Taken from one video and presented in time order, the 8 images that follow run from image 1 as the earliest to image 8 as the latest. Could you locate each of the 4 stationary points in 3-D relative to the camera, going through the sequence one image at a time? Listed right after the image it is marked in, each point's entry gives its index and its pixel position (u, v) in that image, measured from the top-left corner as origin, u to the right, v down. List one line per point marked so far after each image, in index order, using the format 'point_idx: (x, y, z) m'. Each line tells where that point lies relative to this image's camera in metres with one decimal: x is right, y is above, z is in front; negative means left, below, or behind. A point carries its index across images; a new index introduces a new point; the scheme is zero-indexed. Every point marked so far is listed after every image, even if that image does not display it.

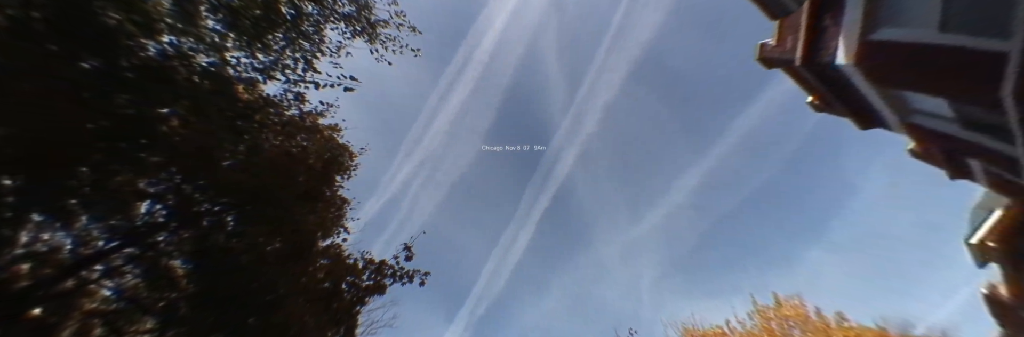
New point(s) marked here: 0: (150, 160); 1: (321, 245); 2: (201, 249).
0: (-4.9, +0.1, +4.4) m
1: (-3.8, -1.6, +6.8) m
2: (-4.8, -1.2, +5.0) m
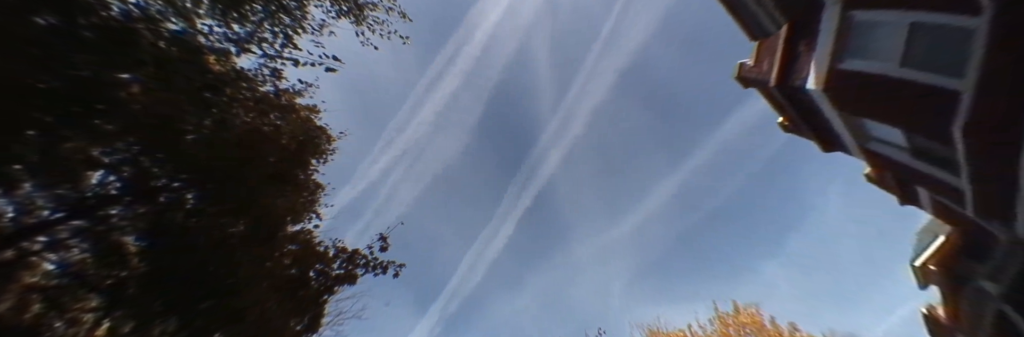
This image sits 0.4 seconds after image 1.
0: (-5.1, +0.5, +4.1) m
1: (-4.4, -1.3, +6.6) m
2: (-5.1, -0.8, +4.7) m
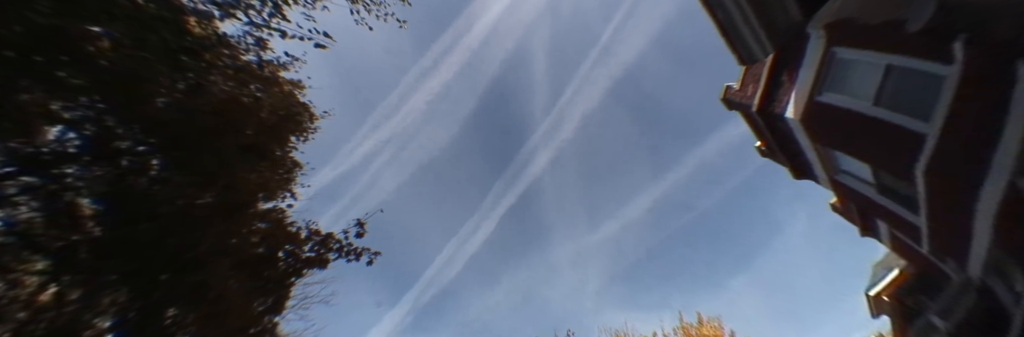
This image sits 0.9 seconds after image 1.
0: (-5.2, +1.0, +3.9) m
1: (-4.8, -0.8, +6.4) m
2: (-5.4, -0.3, +4.5) m
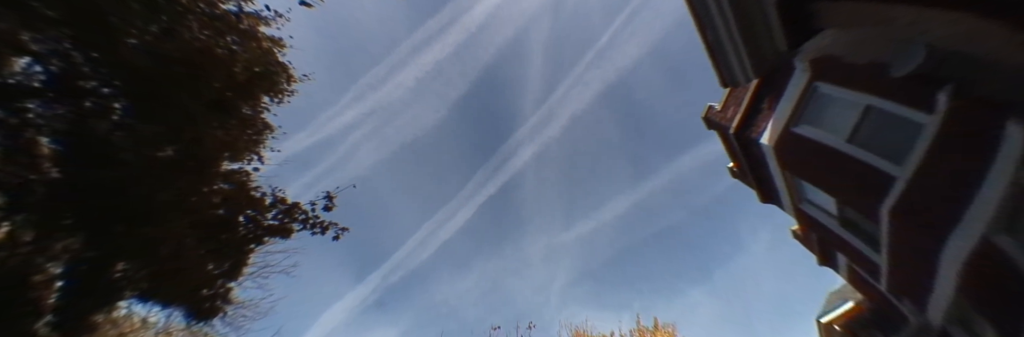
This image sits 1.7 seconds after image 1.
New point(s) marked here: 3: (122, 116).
0: (-5.5, +1.8, +3.5) m
1: (-5.4, 0.0, +6.1) m
2: (-5.9, +0.5, +4.1) m
3: (-5.7, +0.8, +4.6) m
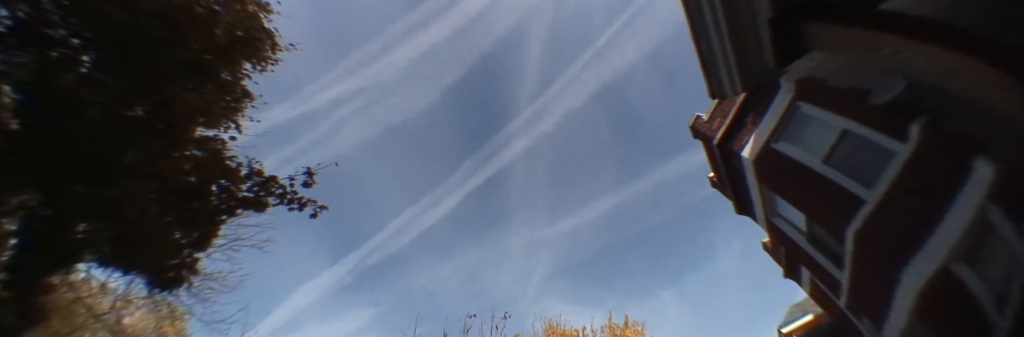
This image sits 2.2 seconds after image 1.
0: (-5.8, +2.6, +2.9) m
1: (-6.0, +0.8, +5.5) m
2: (-6.3, +1.4, +3.6) m
3: (-6.1, +1.6, +4.0) m
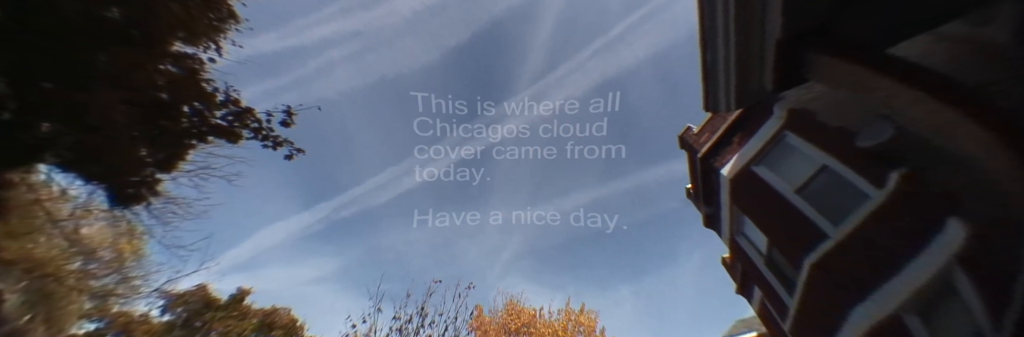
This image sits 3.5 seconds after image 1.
0: (-6.5, +4.4, +1.6) m
1: (-7.0, +2.9, +4.3) m
2: (-7.2, +3.3, +2.3) m
3: (-7.0, +3.5, +2.7) m
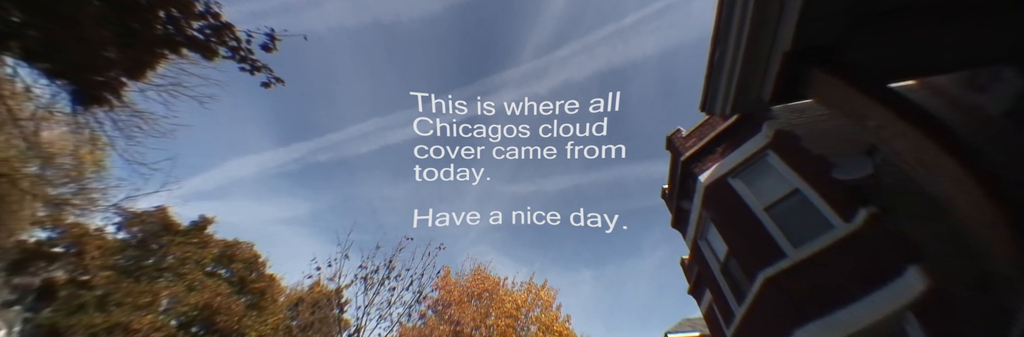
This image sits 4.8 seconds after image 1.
0: (-6.8, +5.2, -1.3) m
1: (-7.7, +4.1, +1.5) m
2: (-7.8, +4.3, -0.5) m
3: (-7.5, +4.6, -0.1) m
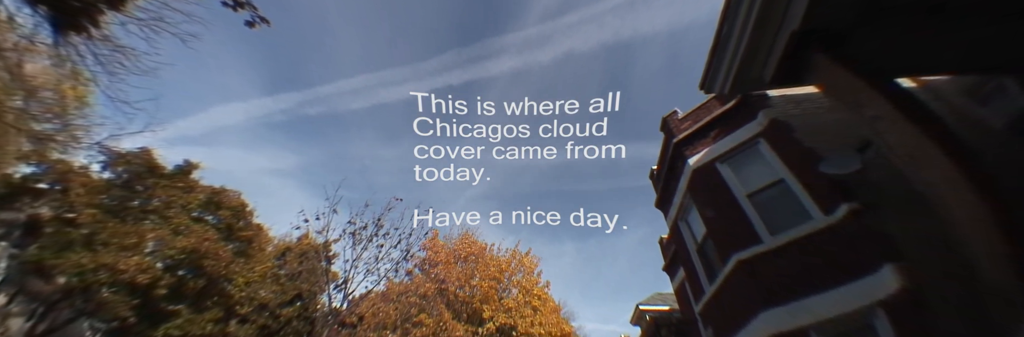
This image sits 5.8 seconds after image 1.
0: (-7.0, +4.8, -1.7) m
1: (-8.1, +4.0, +1.1) m
2: (-8.1, +4.1, -0.9) m
3: (-7.8, +4.3, -0.5) m
